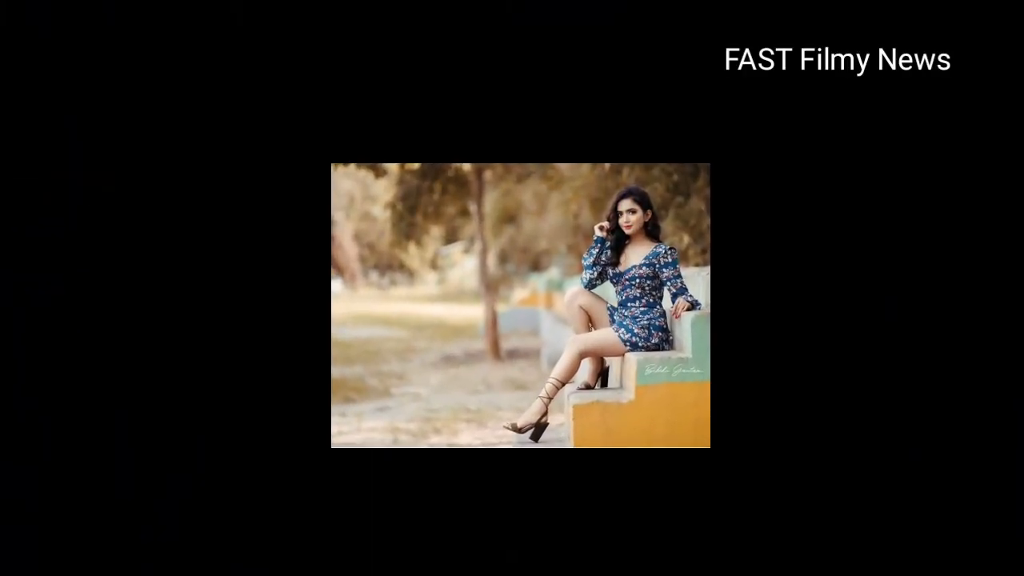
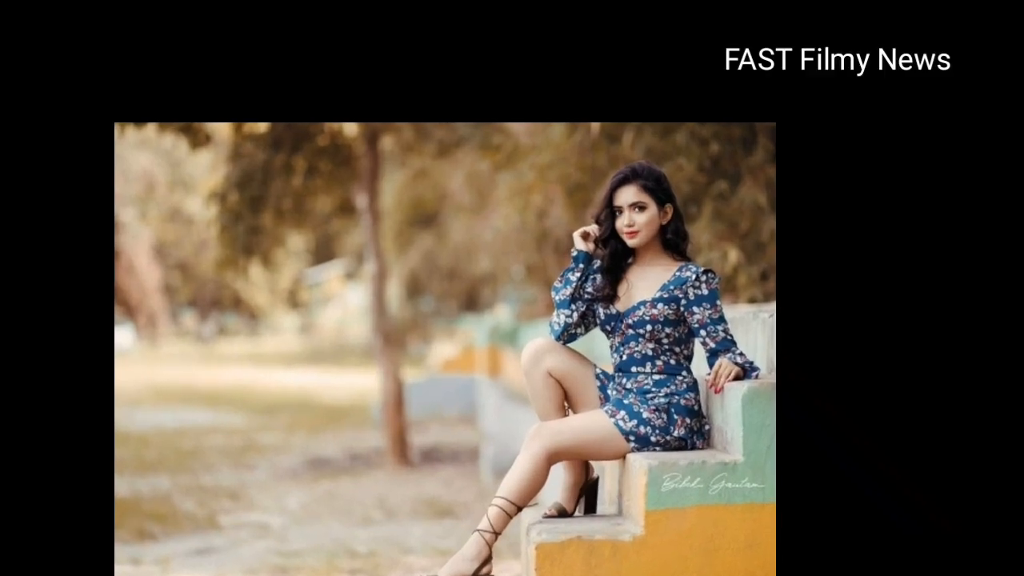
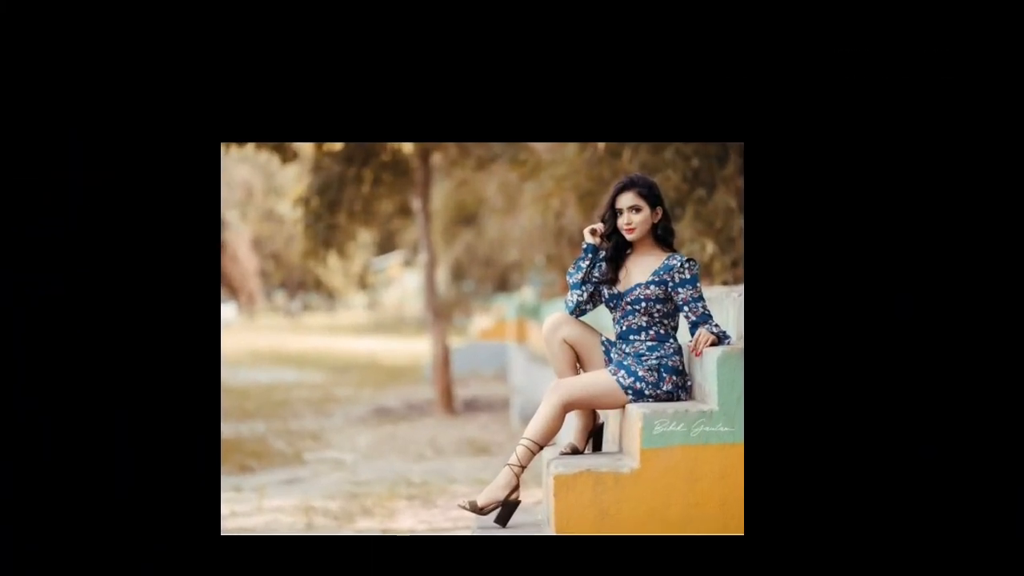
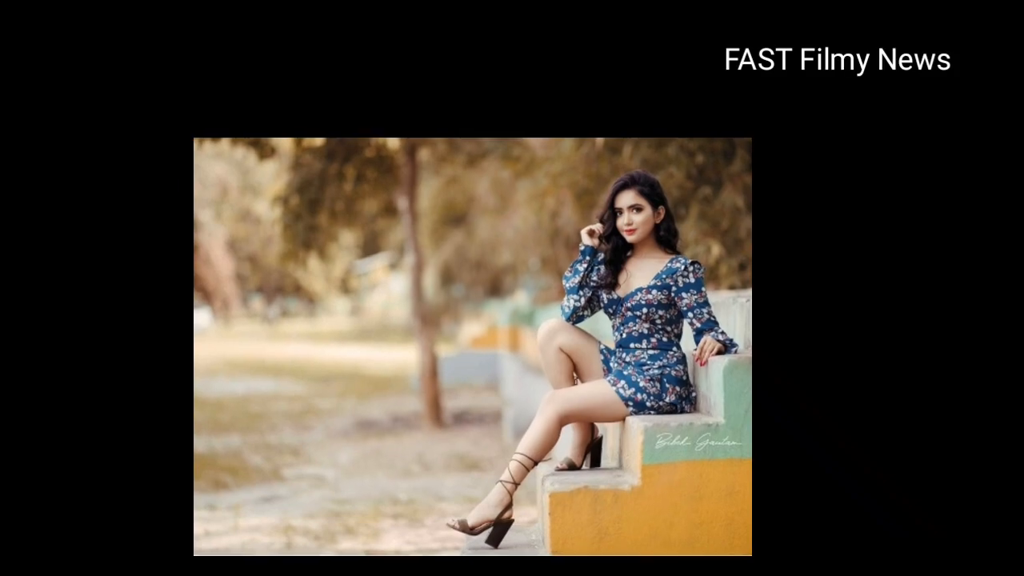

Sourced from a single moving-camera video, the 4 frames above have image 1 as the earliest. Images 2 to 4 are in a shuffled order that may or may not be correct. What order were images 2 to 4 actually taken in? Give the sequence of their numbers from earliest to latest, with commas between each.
3, 4, 2
